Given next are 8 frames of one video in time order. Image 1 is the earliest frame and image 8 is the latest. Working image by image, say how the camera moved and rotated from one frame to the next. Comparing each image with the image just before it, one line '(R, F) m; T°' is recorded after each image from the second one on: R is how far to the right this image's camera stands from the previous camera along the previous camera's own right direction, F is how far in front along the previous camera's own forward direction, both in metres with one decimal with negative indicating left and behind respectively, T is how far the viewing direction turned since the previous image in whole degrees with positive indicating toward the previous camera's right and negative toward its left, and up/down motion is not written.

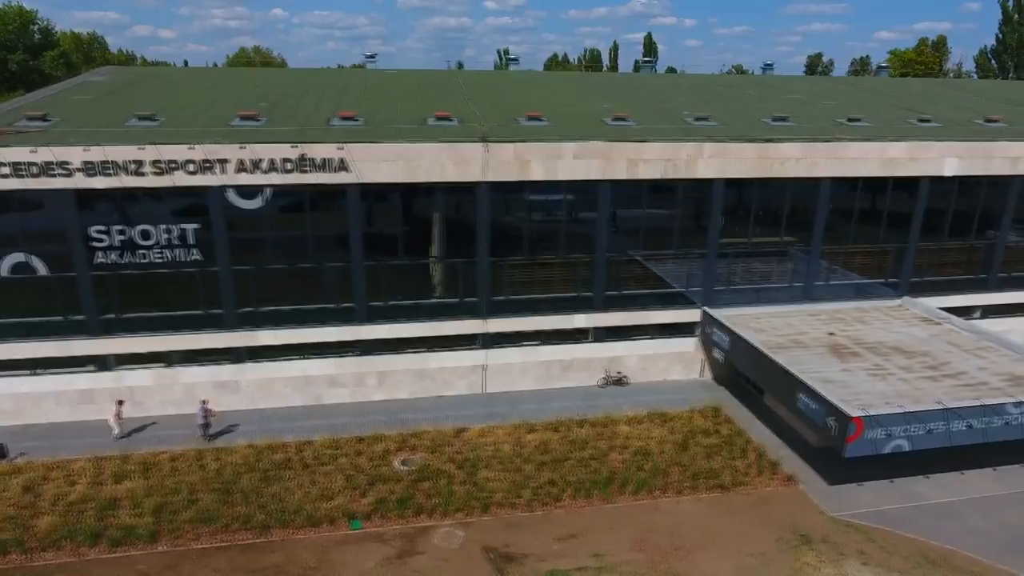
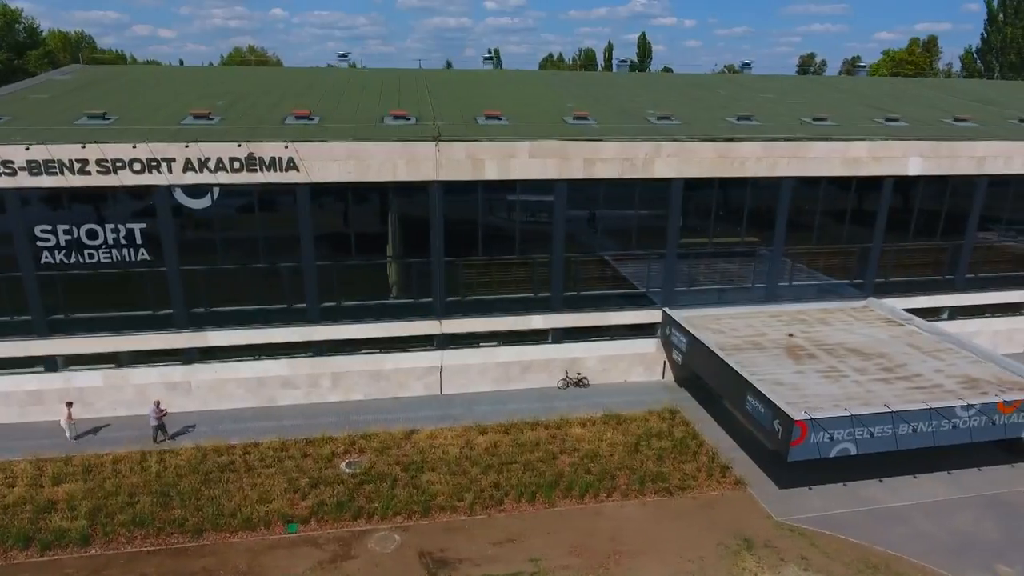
(+1.2, +0.2) m; 0°
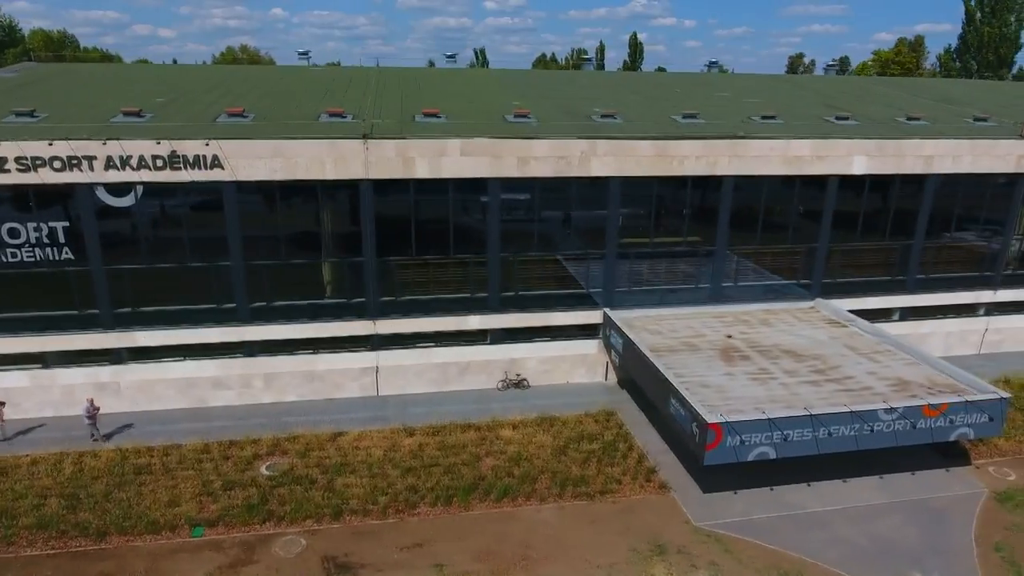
(+1.7, +0.2) m; 0°
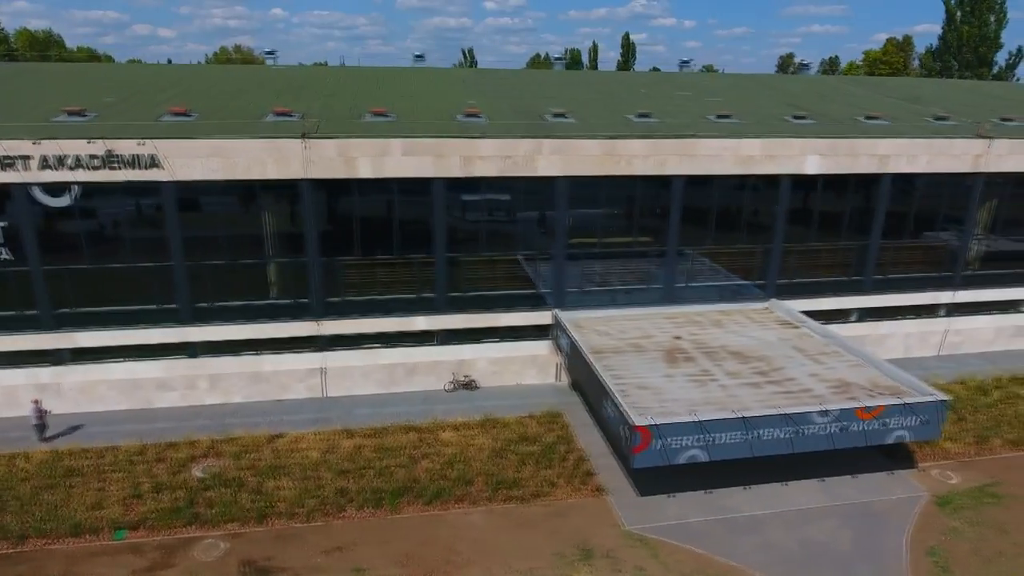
(+1.4, +0.1) m; 0°
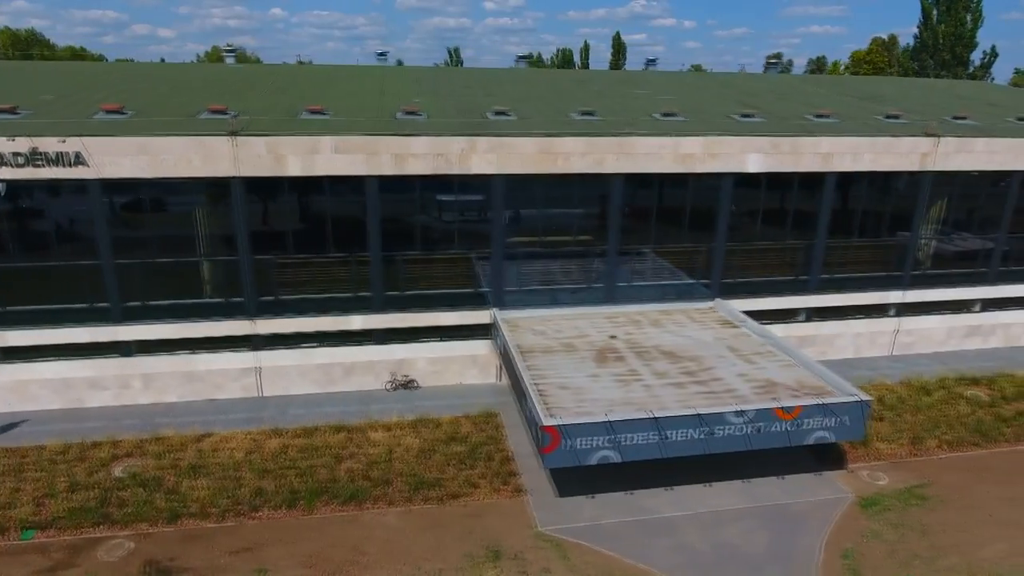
(+1.6, +0.1) m; 0°
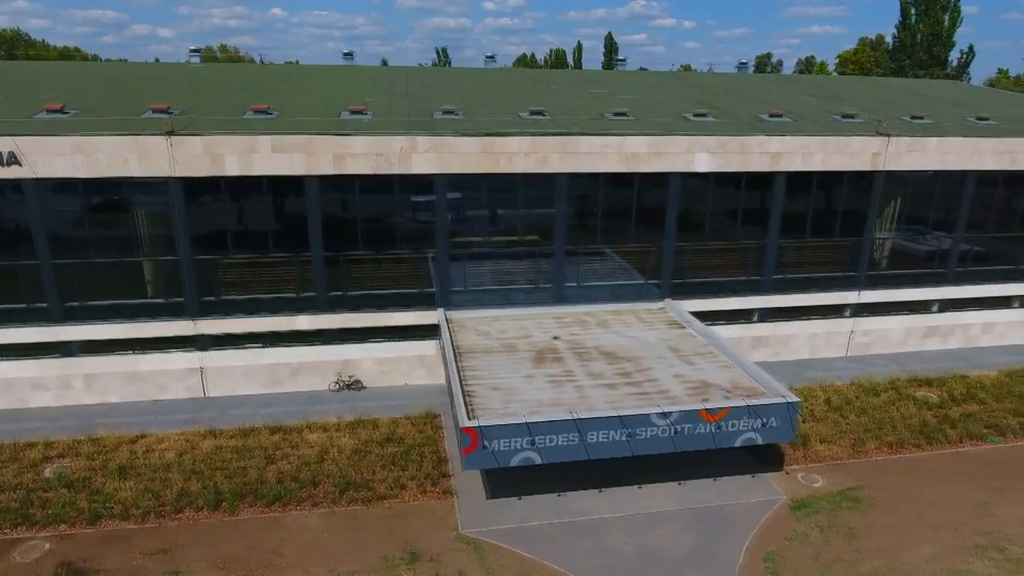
(+1.4, +0.1) m; 0°
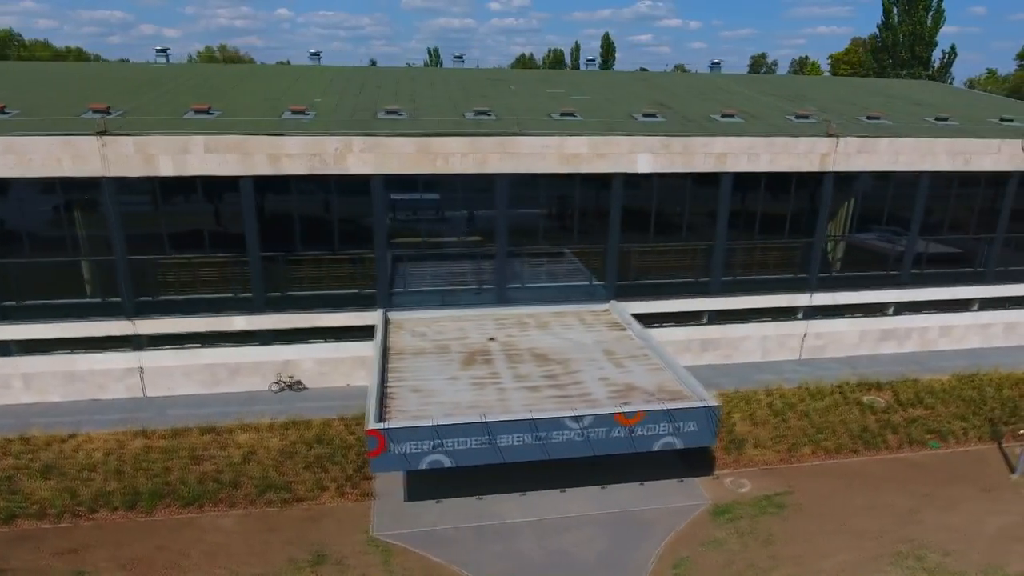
(+1.7, +0.1) m; -1°
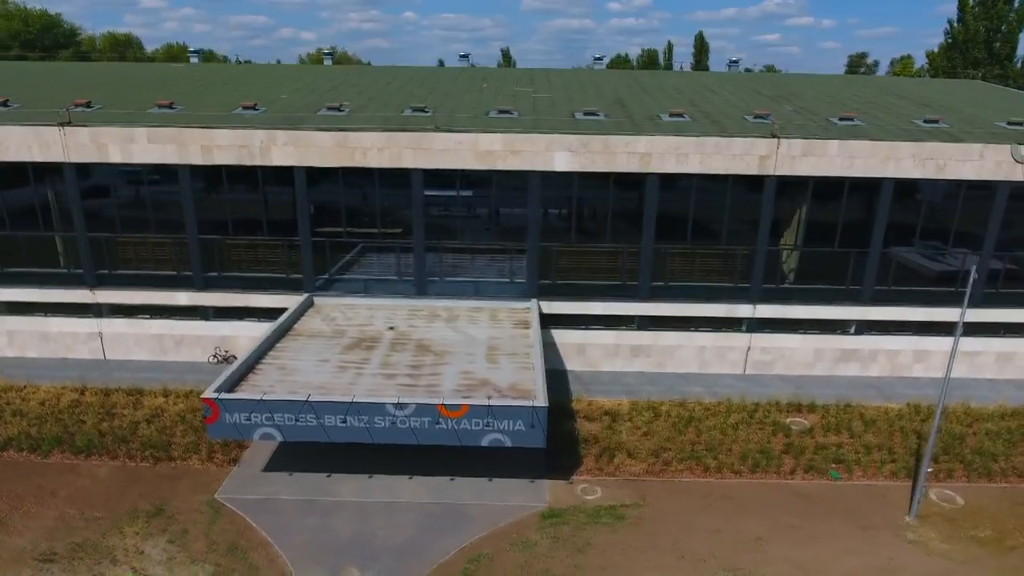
(+5.1, +0.2) m; -10°
